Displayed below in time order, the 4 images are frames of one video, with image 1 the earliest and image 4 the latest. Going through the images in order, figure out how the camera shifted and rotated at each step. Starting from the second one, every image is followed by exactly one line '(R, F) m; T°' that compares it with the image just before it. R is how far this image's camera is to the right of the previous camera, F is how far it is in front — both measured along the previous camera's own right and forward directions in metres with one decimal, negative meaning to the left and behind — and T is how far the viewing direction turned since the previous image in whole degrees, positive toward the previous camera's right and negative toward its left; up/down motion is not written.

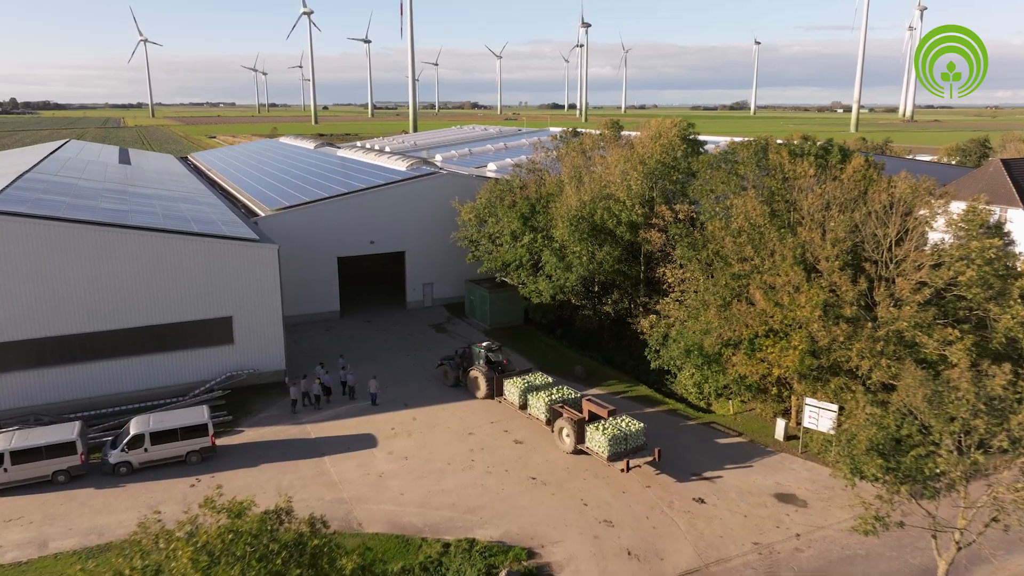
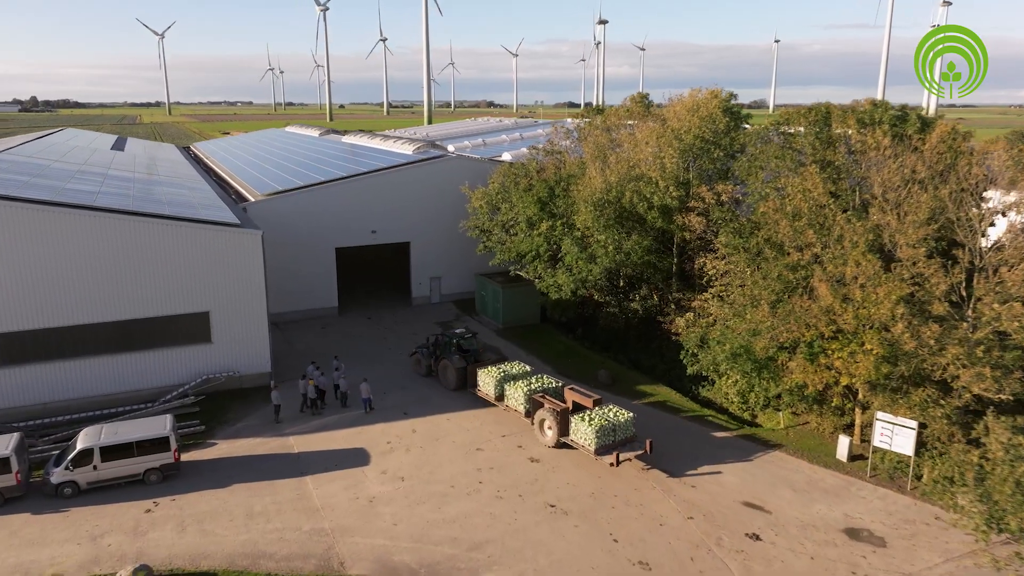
(0.0, +3.0) m; -1°
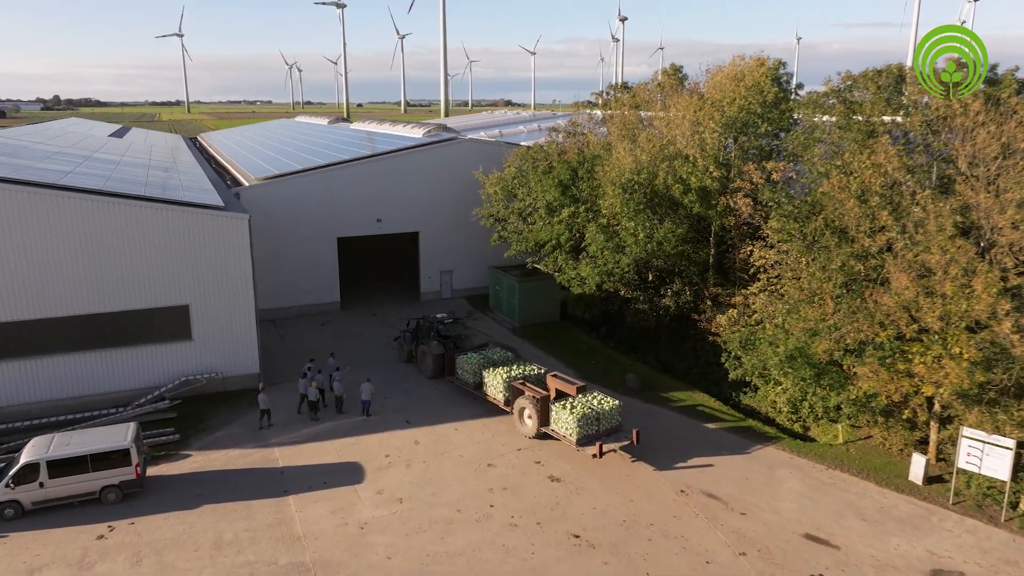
(0.0, +2.4) m; -1°
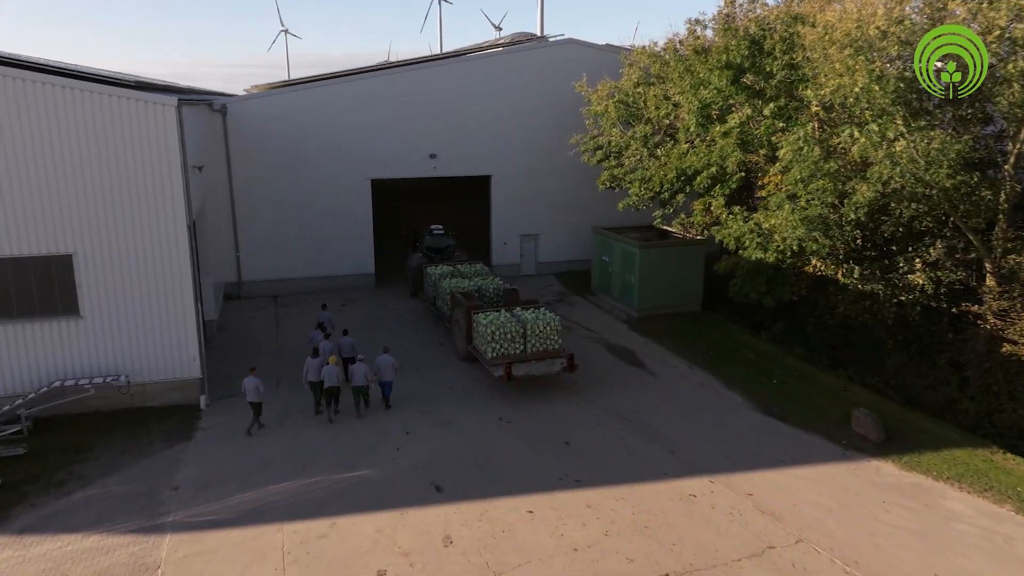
(-0.5, +8.7) m; -7°
